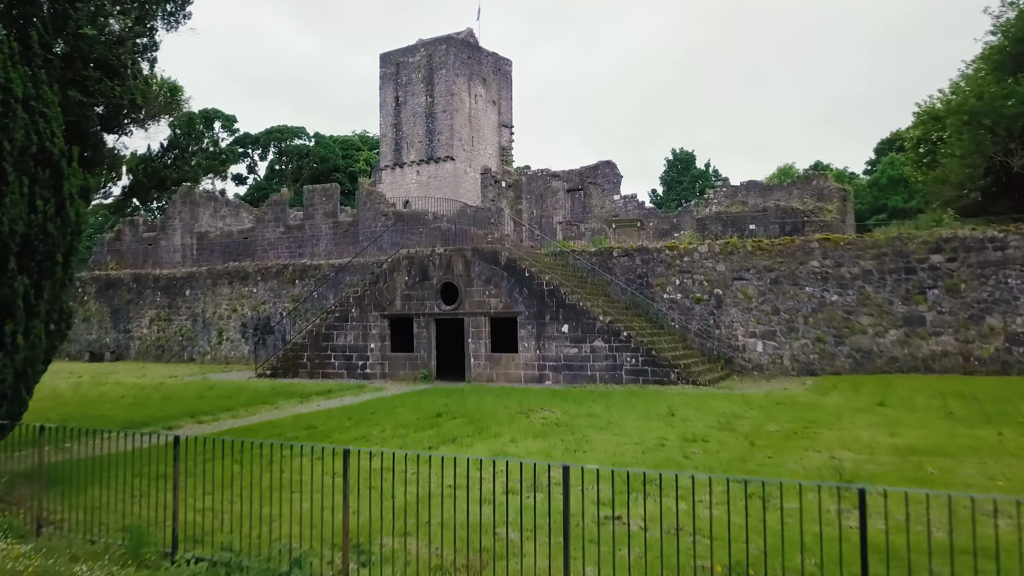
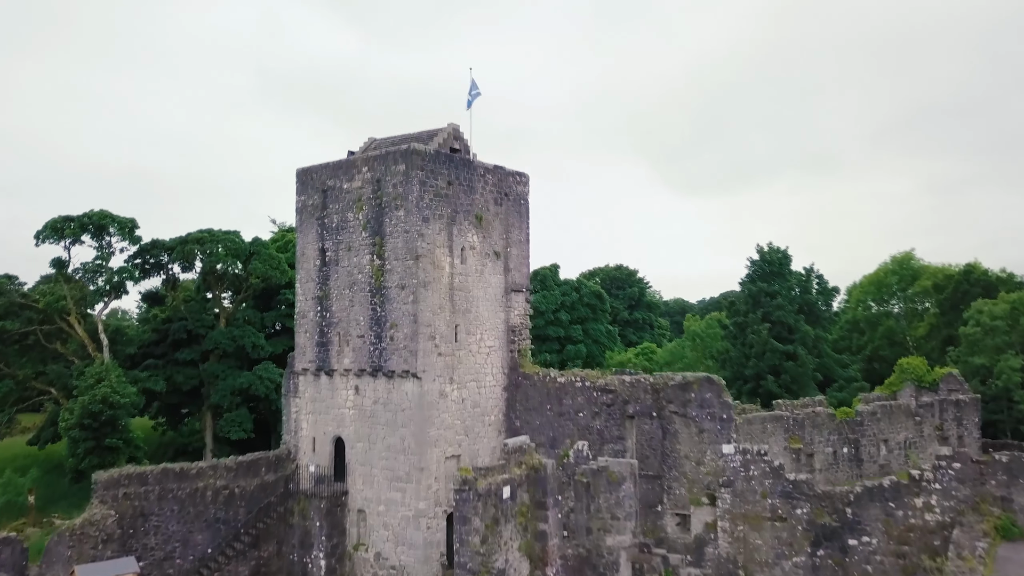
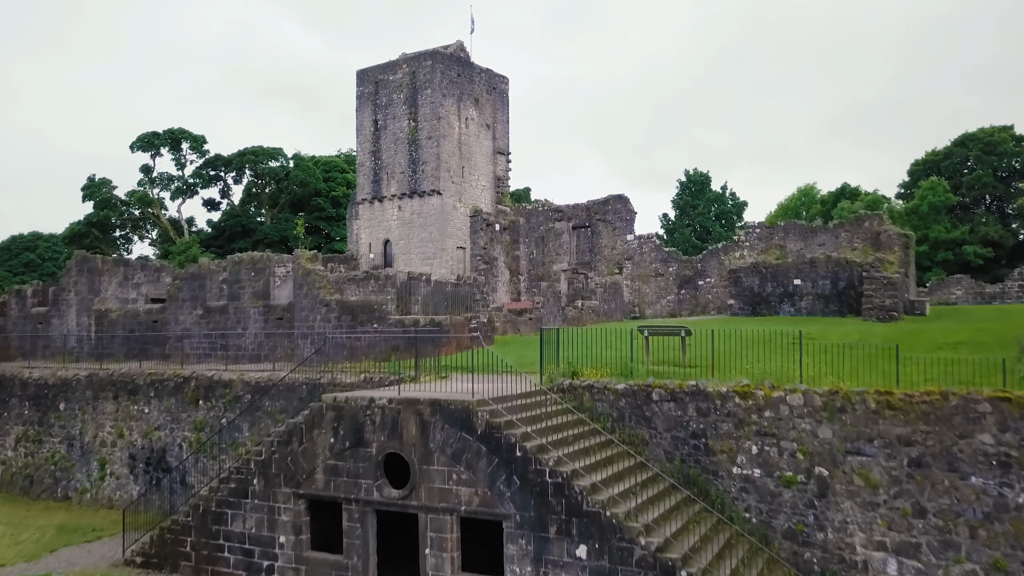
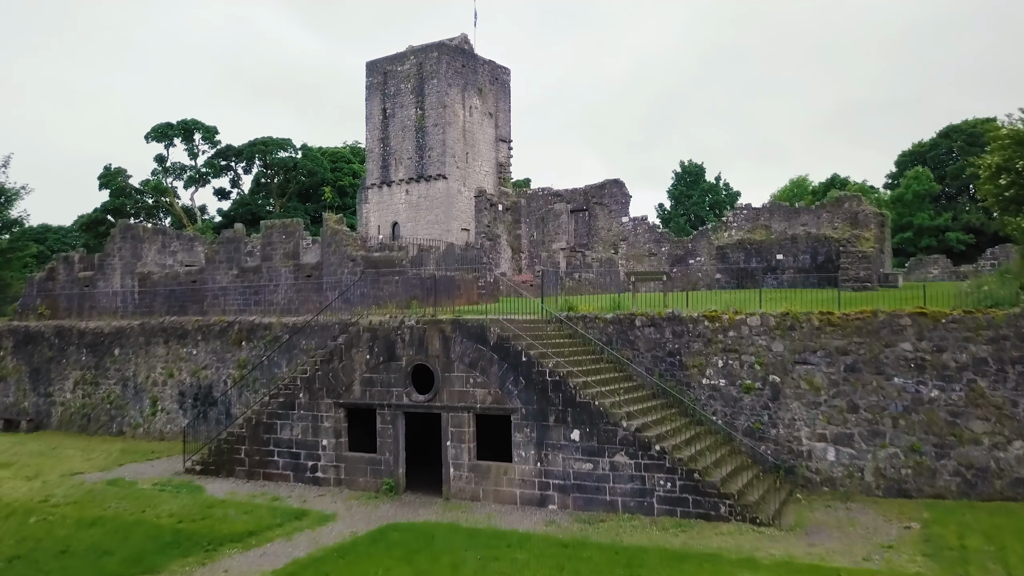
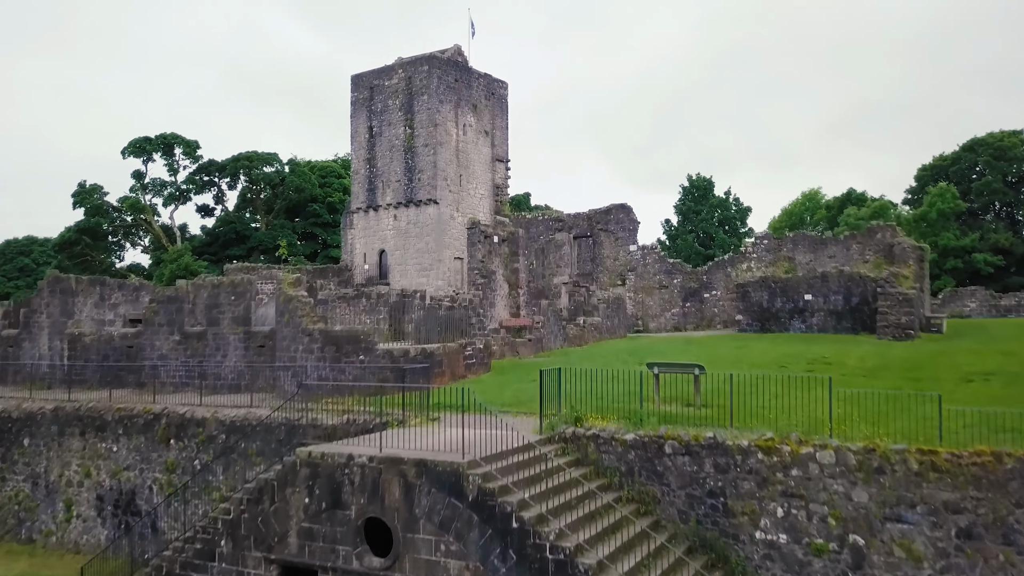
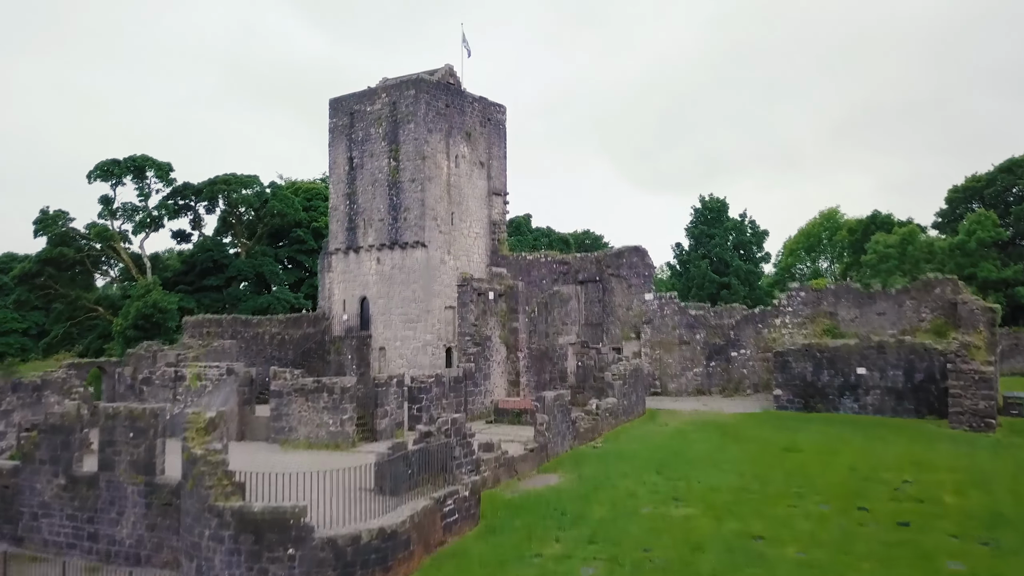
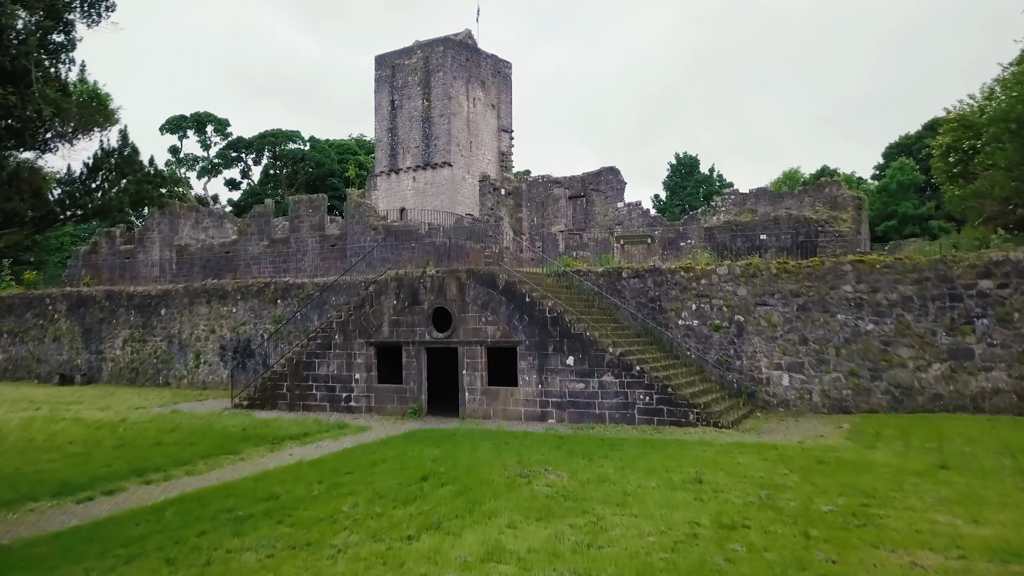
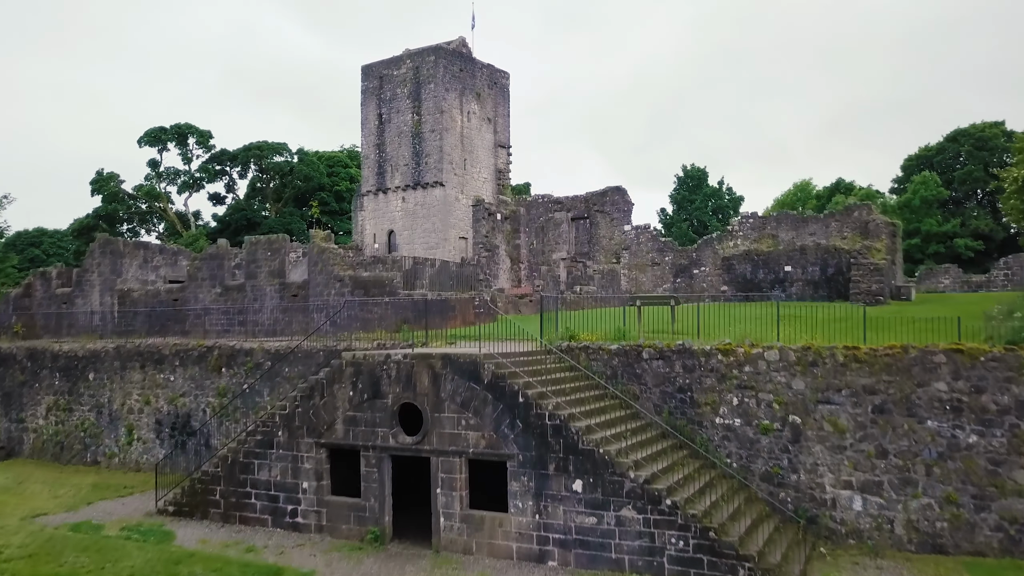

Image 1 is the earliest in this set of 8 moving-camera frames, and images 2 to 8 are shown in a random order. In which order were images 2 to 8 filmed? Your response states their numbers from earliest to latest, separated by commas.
7, 4, 8, 3, 5, 6, 2
